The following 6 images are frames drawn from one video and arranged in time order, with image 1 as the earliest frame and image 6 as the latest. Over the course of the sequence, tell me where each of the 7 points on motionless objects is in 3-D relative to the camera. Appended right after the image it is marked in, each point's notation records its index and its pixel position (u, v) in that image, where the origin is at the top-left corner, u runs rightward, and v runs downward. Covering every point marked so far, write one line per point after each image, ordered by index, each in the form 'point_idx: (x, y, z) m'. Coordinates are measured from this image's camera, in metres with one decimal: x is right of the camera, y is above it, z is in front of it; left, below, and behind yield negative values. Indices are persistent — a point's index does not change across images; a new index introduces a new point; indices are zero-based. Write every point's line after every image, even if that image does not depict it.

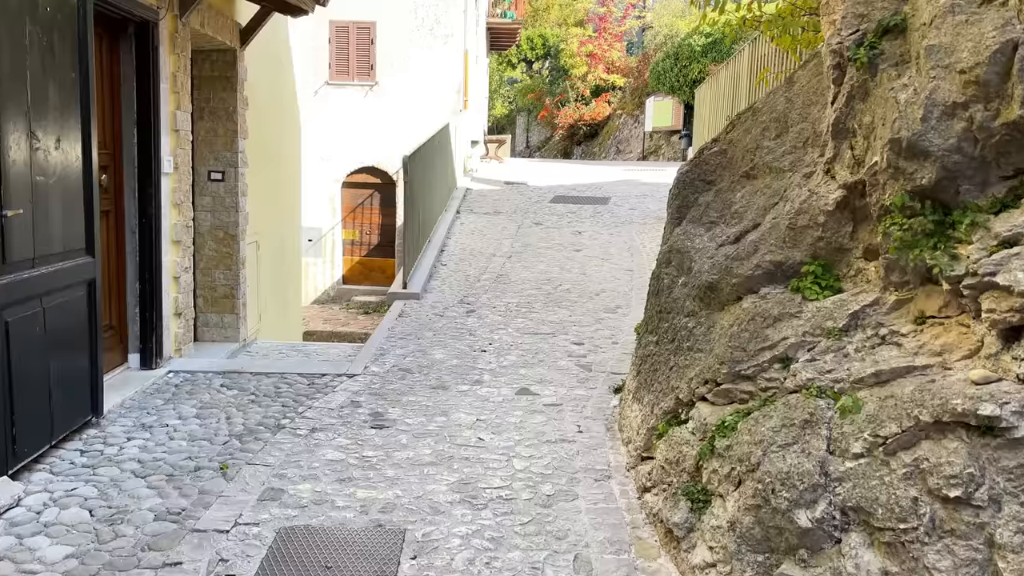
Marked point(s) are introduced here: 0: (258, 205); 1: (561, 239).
0: (-2.1, +0.7, +6.6) m
1: (+0.6, +0.6, +9.0) m
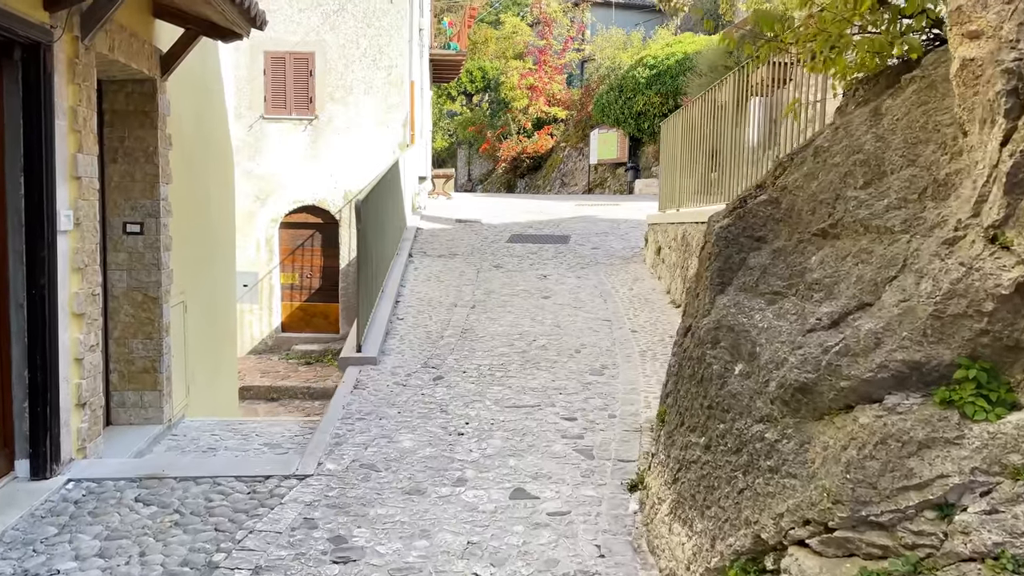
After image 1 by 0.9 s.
0: (-2.3, +0.2, +5.6) m
1: (+0.1, 0.0, +8.3) m
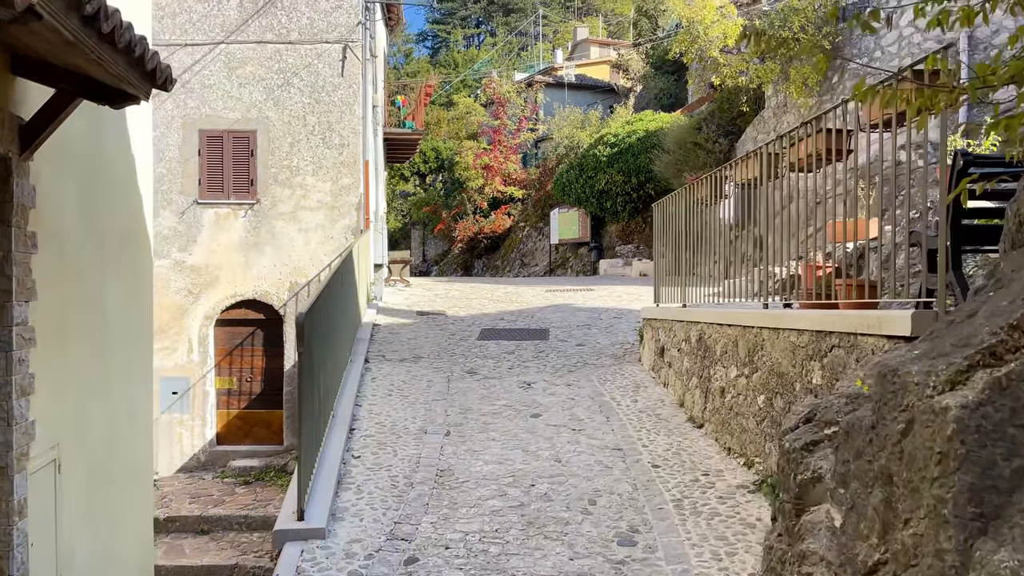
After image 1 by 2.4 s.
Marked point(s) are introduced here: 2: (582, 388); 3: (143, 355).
0: (-2.3, -0.6, +4.1) m
1: (0.0, -0.9, +6.9) m
2: (+0.6, -0.9, +7.2) m
3: (-2.8, -0.5, +6.1) m
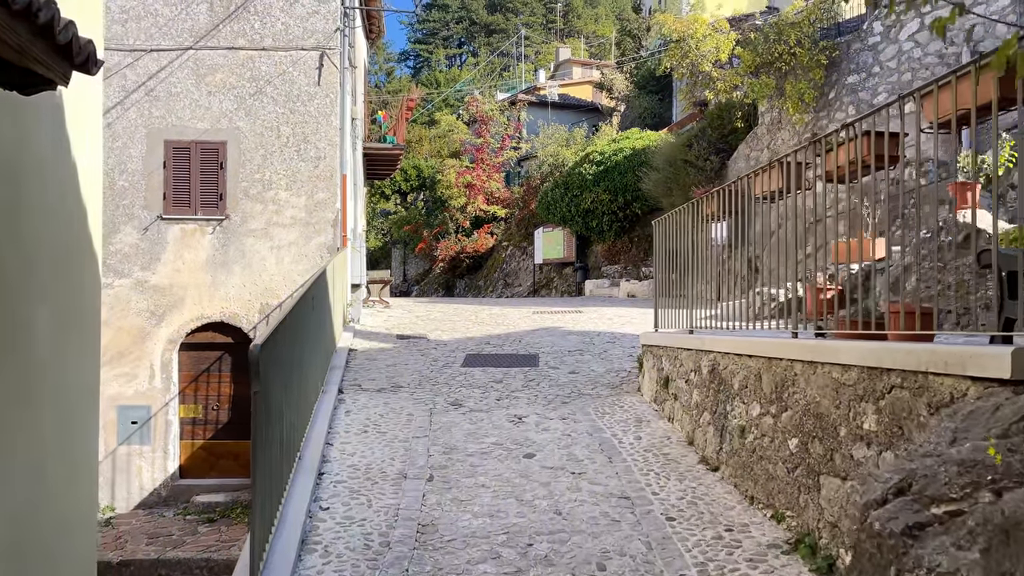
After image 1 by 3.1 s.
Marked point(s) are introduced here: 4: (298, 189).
0: (-2.3, -0.7, +3.4) m
1: (-0.1, -1.1, +6.2) m
2: (+0.5, -1.1, +6.5) m
3: (-2.9, -0.7, +5.4) m
4: (-2.9, +1.3, +10.9) m
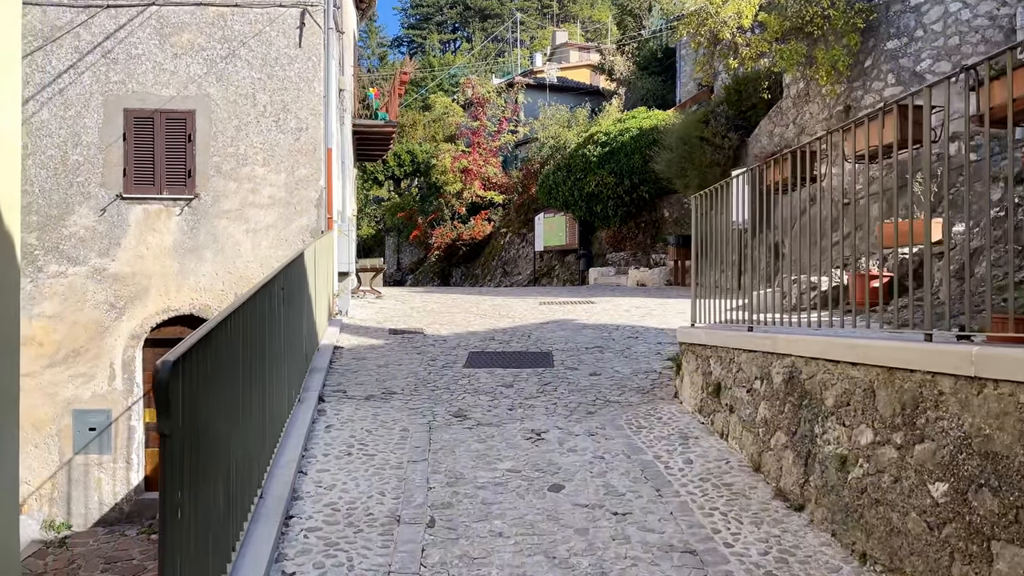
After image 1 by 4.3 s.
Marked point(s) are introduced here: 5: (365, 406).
0: (-2.2, -0.6, +2.2) m
1: (0.0, -1.0, +5.0) m
2: (+0.7, -1.0, +5.3) m
3: (-2.7, -0.6, +4.2) m
4: (-2.8, +1.5, +9.7) m
5: (-1.1, -0.9, +6.1) m
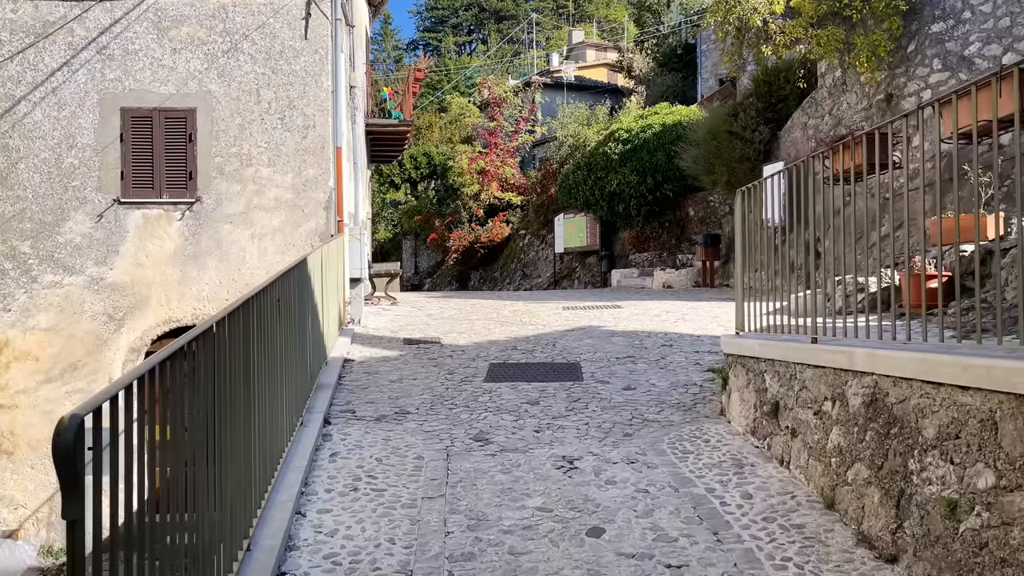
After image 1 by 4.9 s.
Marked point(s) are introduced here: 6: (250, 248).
0: (-2.1, -0.7, +1.6) m
1: (+0.2, -1.1, +4.3) m
2: (+0.8, -1.1, +4.7) m
3: (-2.6, -0.7, +3.6) m
4: (-2.6, +1.4, +9.1) m
5: (-0.9, -1.0, +5.4) m
6: (-2.9, +0.5, +9.0) m
